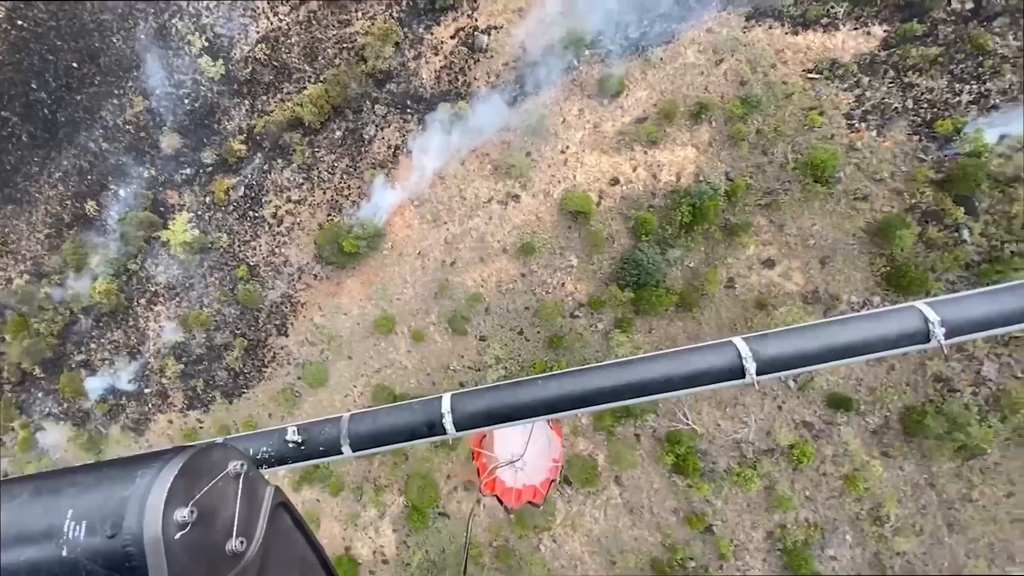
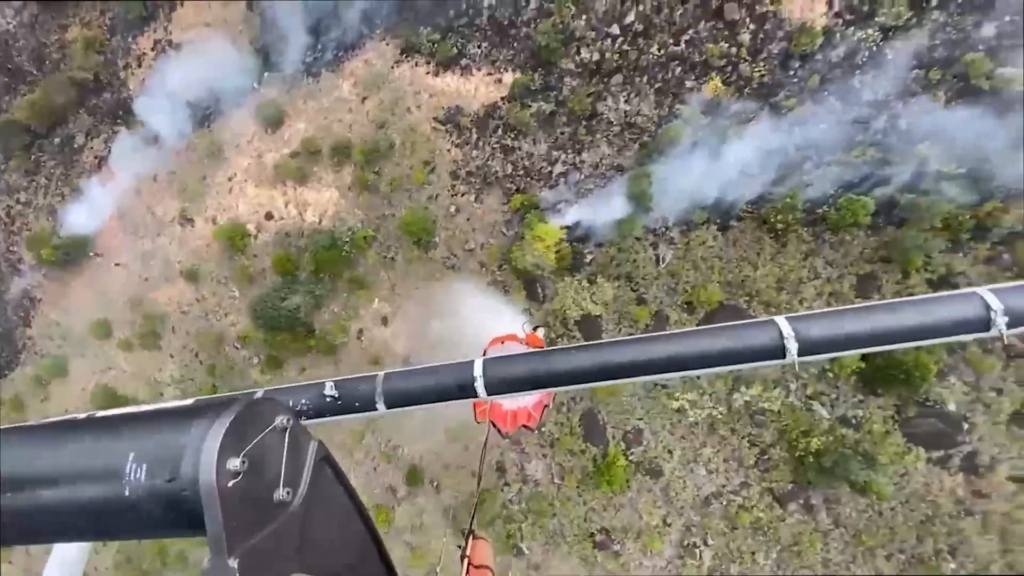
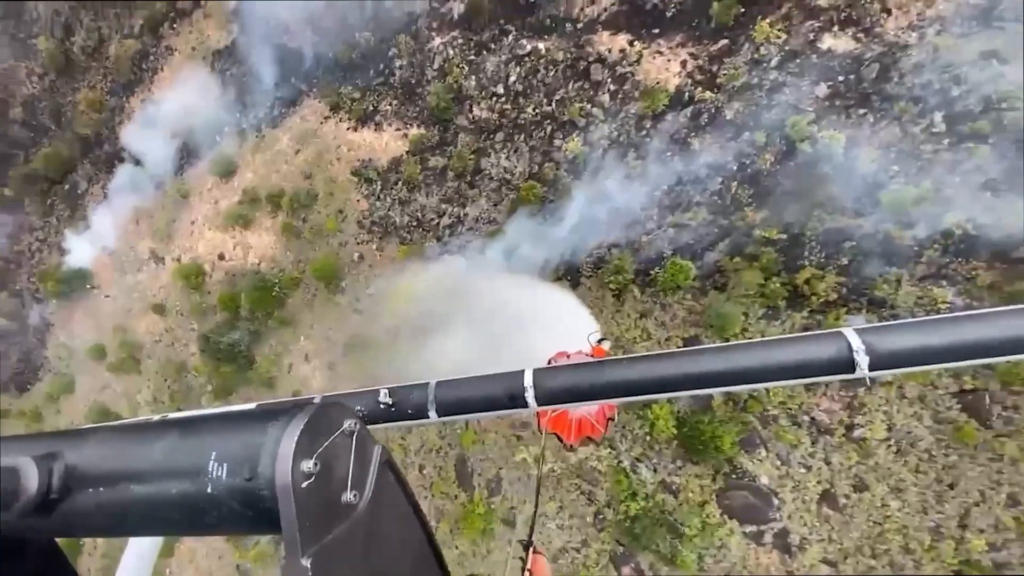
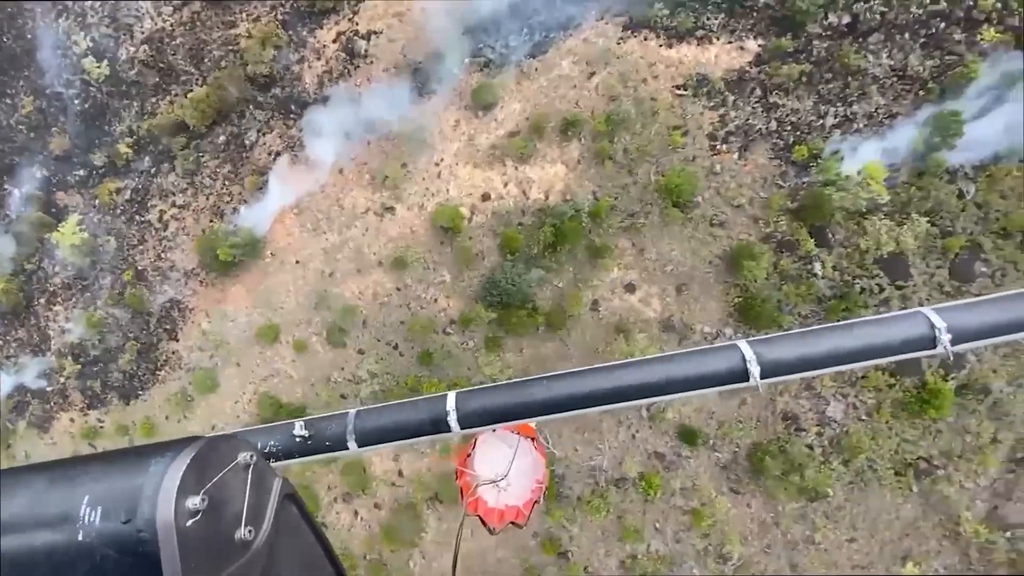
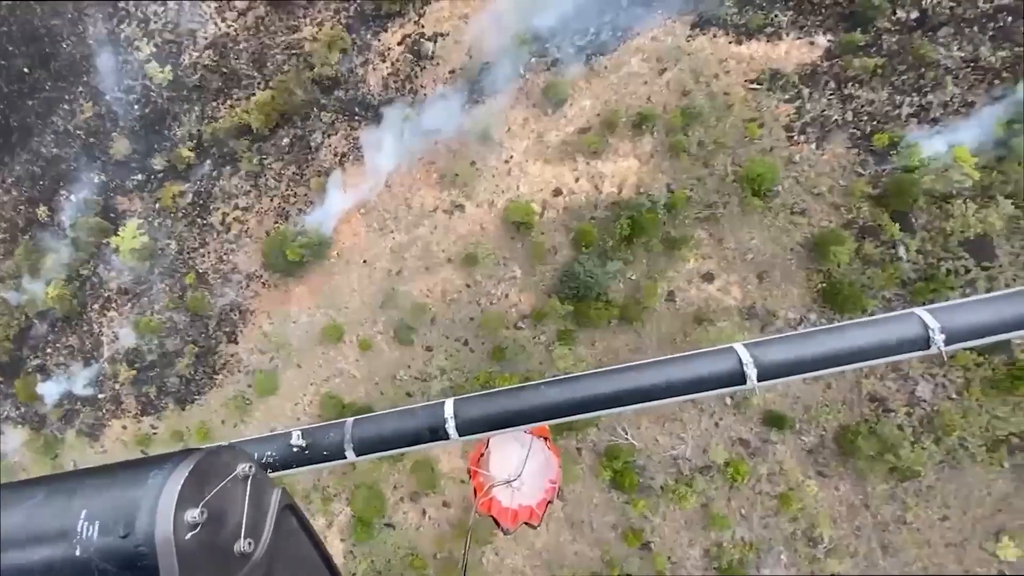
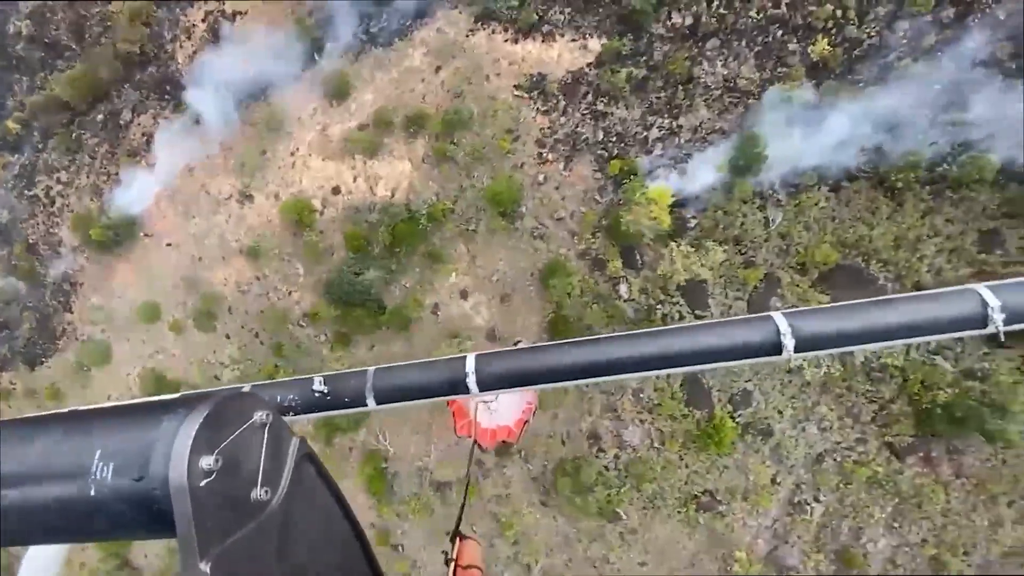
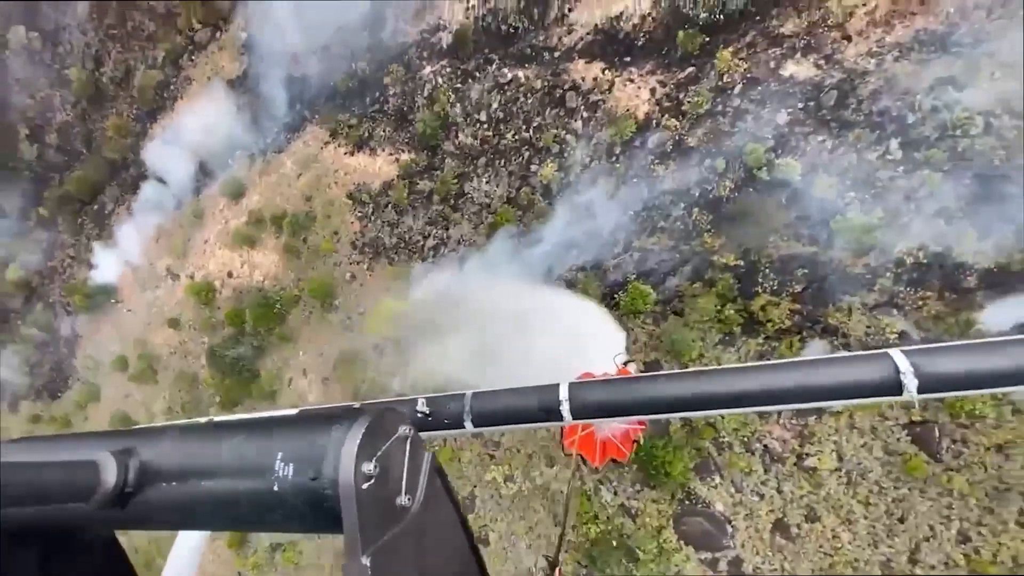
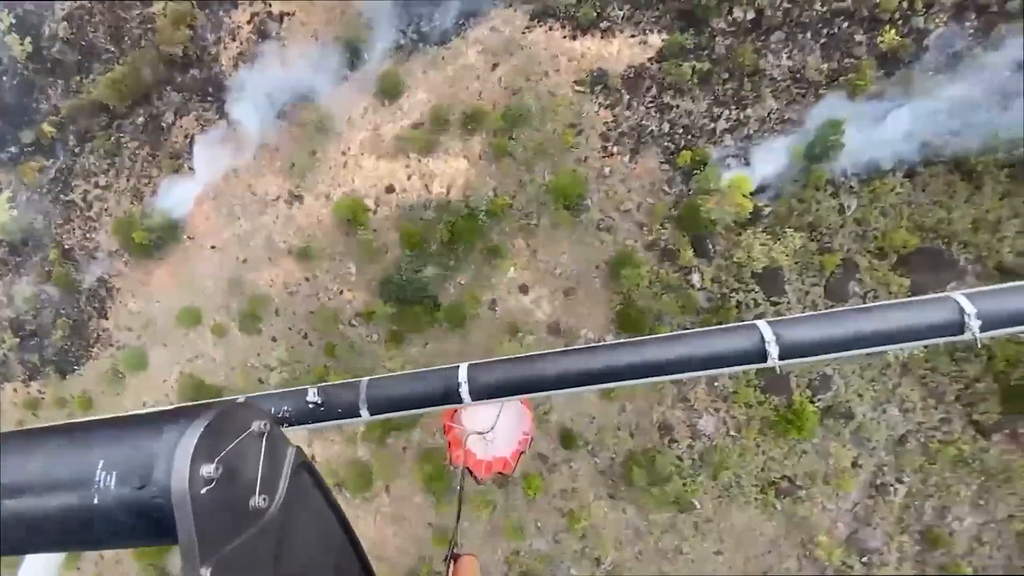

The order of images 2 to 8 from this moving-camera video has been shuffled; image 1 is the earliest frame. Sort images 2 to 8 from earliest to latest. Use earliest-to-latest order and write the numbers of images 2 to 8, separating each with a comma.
5, 4, 8, 6, 2, 3, 7
